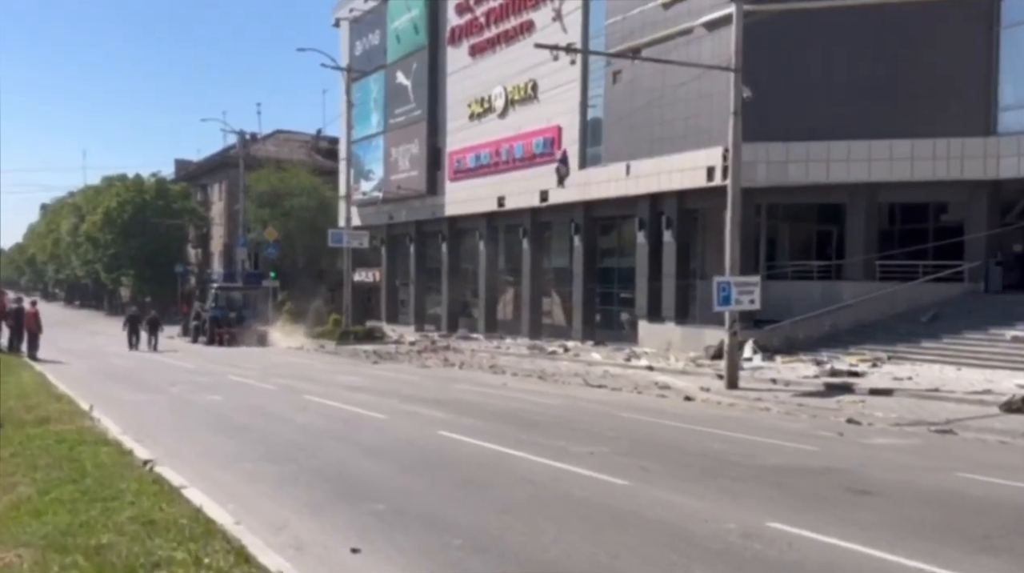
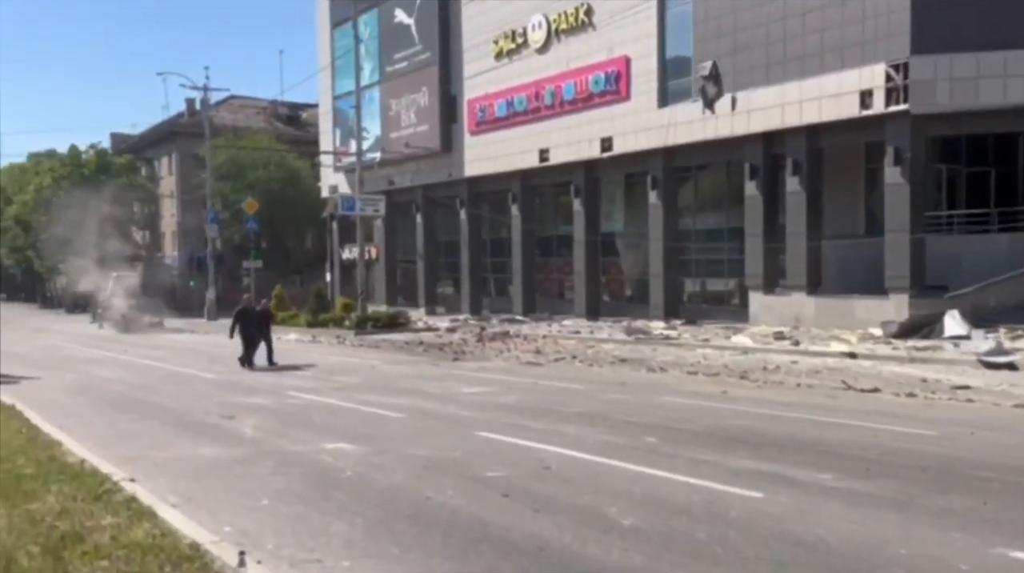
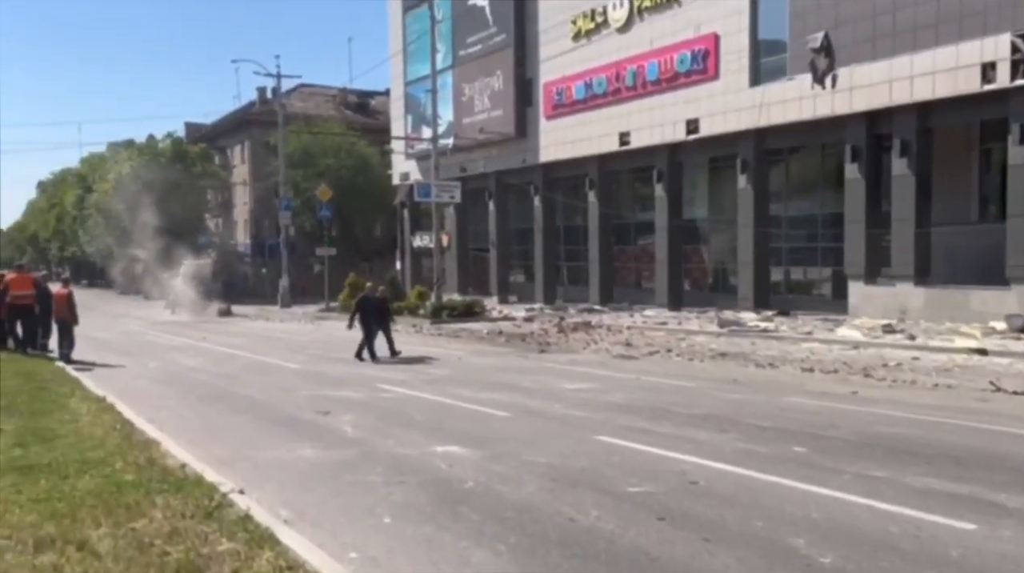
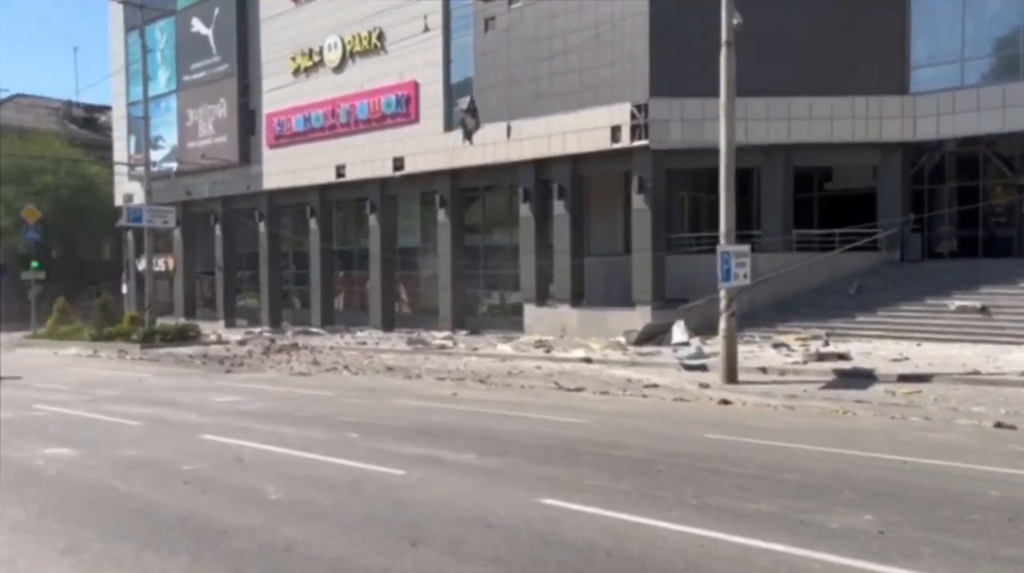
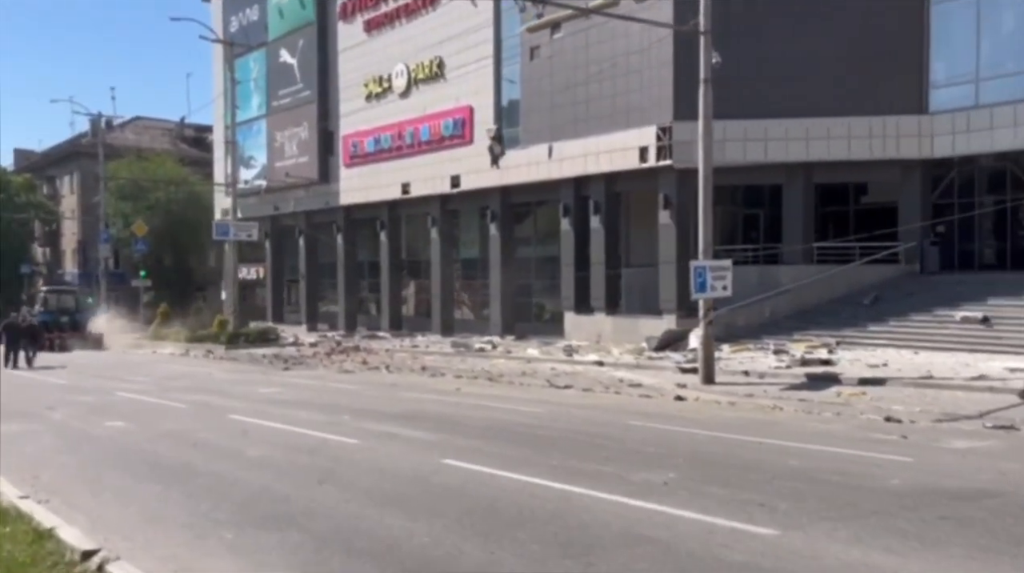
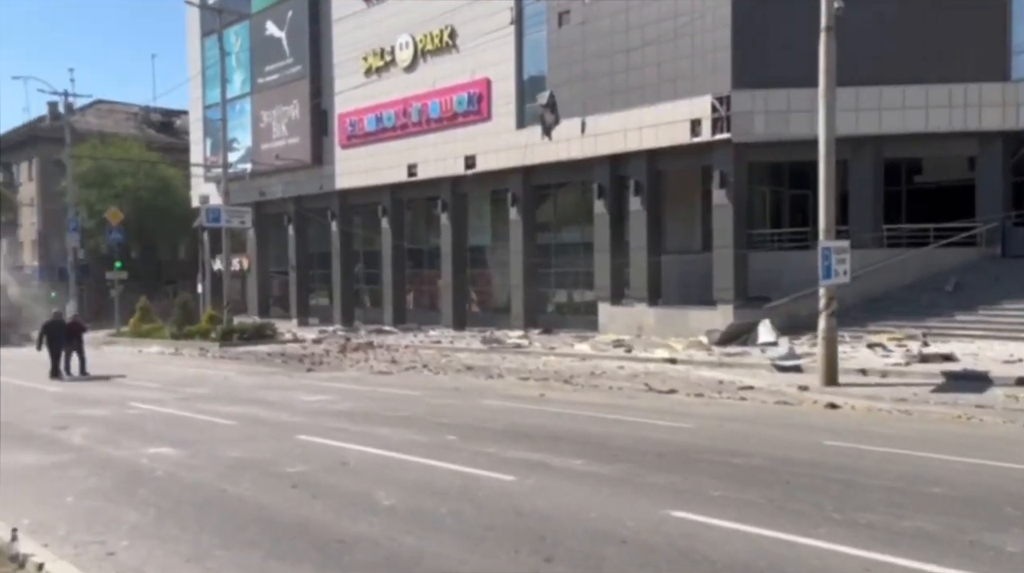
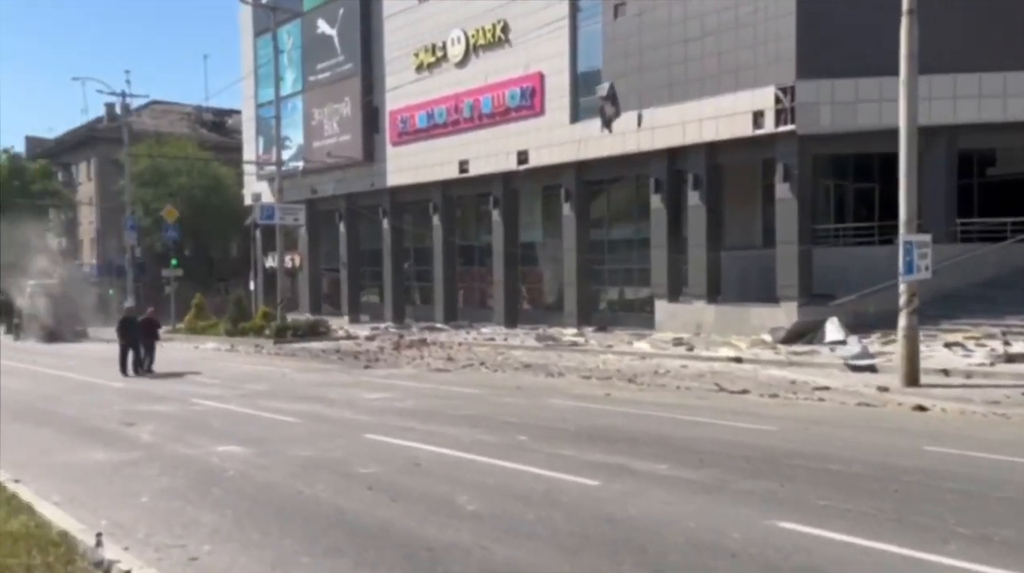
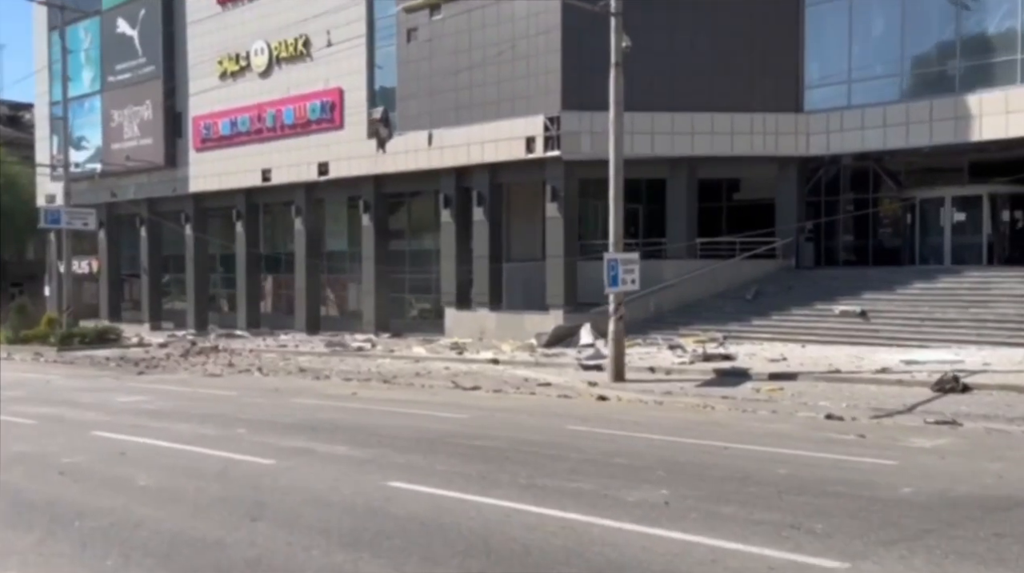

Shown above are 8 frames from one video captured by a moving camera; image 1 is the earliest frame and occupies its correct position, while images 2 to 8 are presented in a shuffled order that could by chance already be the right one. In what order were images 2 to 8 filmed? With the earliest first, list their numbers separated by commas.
5, 8, 4, 6, 7, 2, 3
